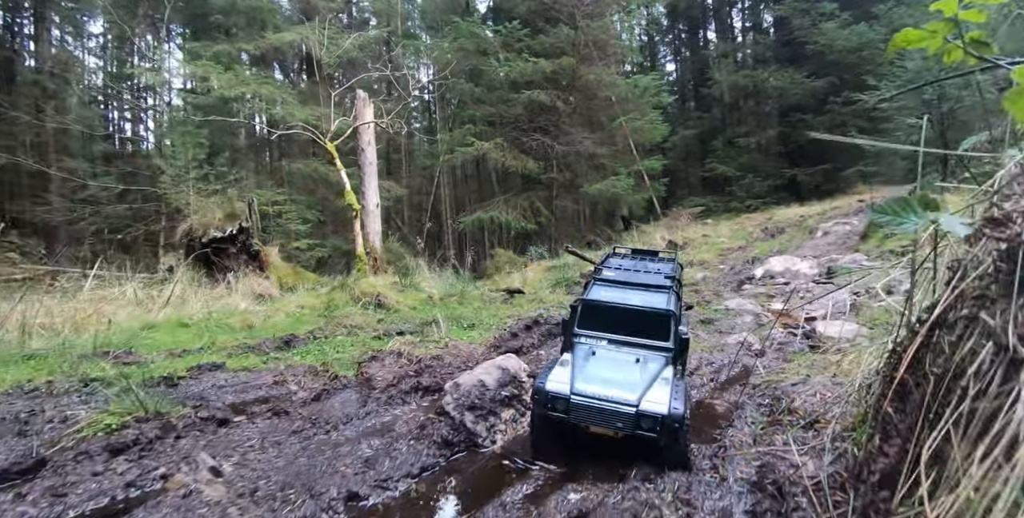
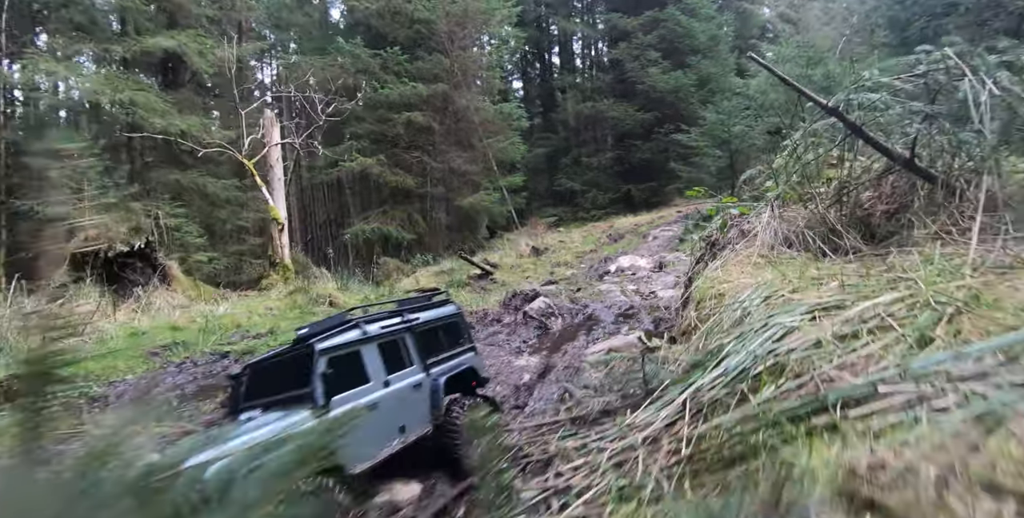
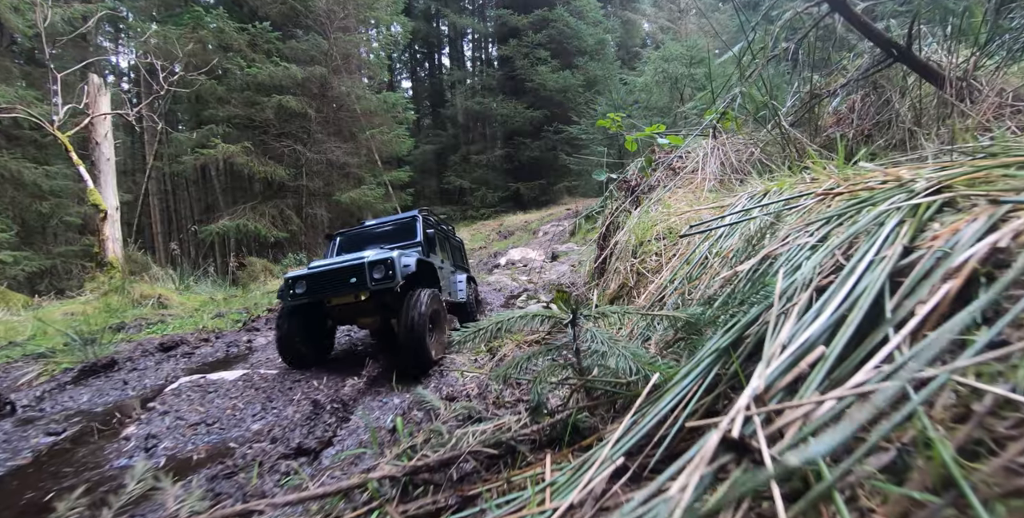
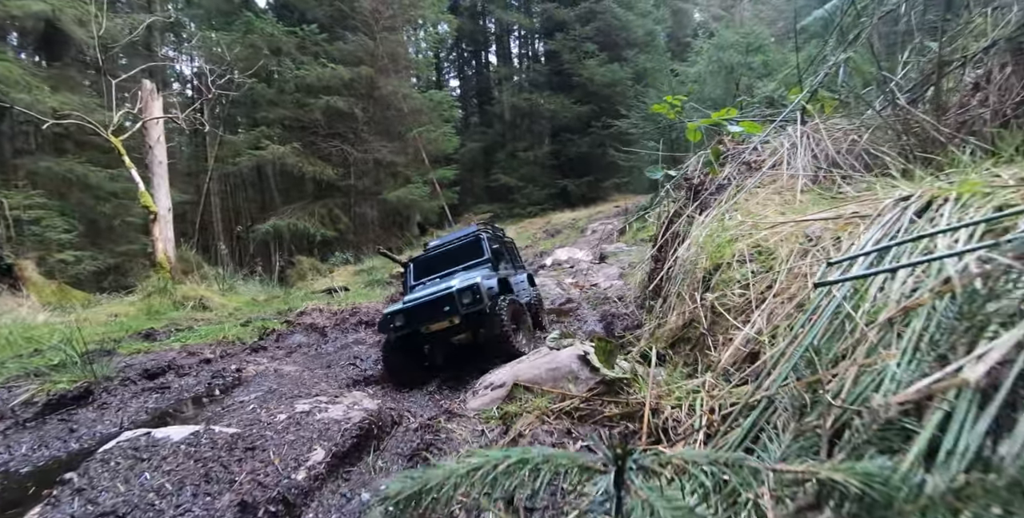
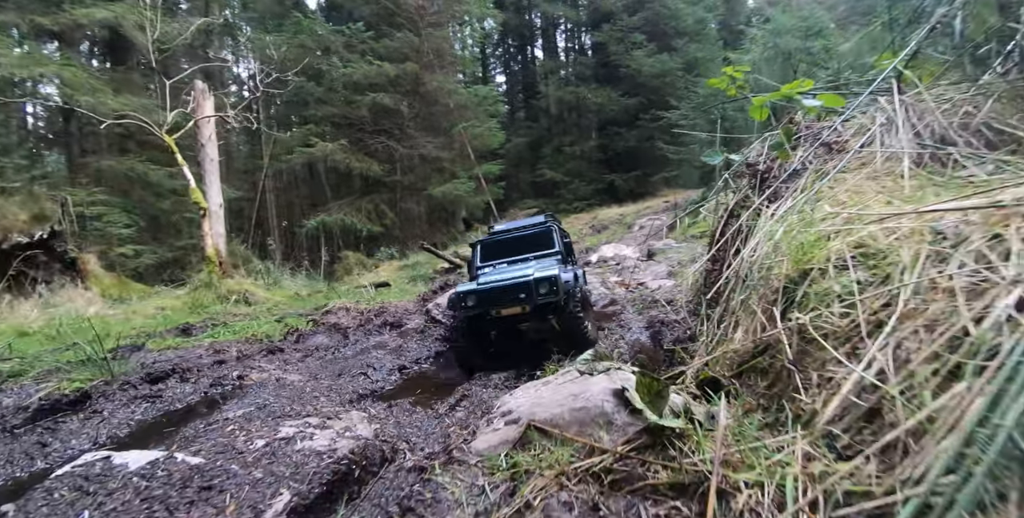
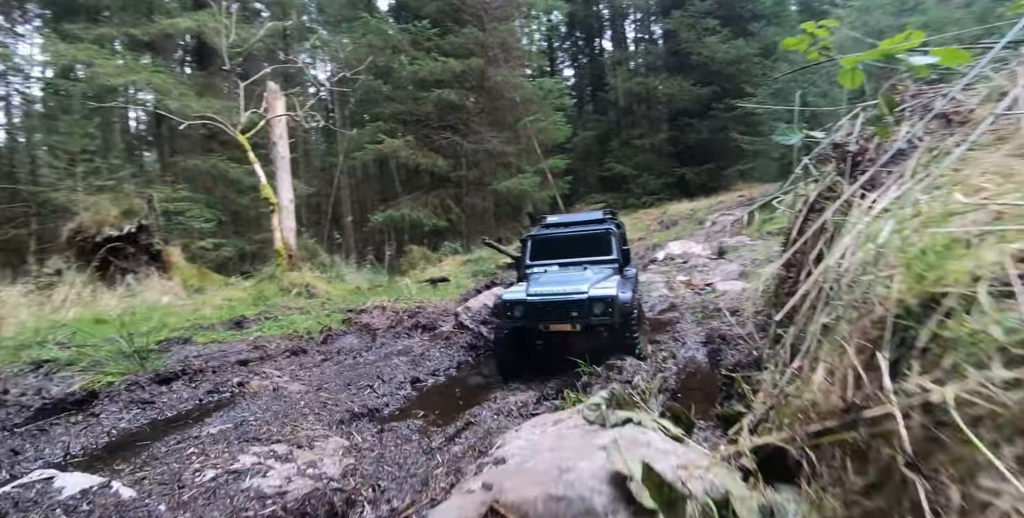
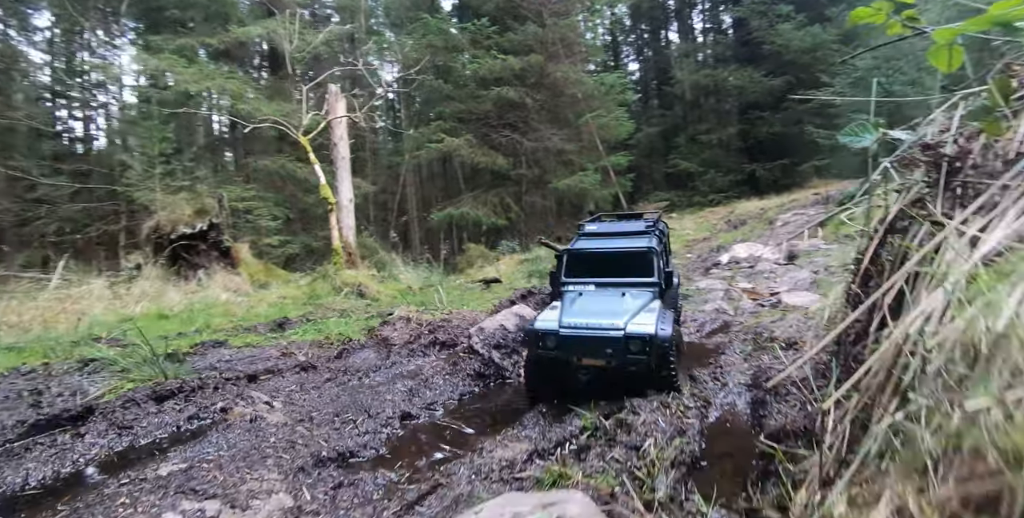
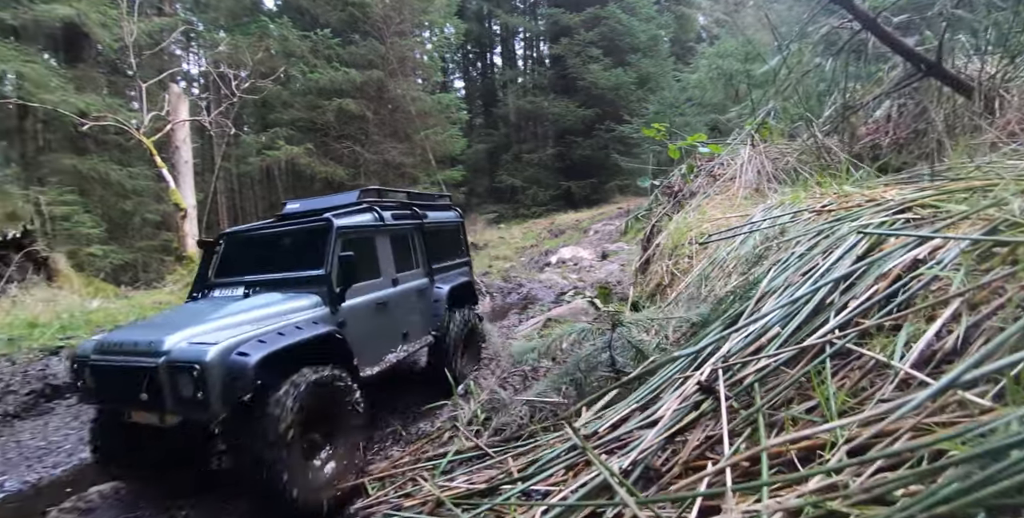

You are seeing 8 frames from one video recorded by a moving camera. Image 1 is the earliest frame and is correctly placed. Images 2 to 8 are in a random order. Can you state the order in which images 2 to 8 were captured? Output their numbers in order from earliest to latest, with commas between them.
7, 6, 5, 4, 3, 8, 2
